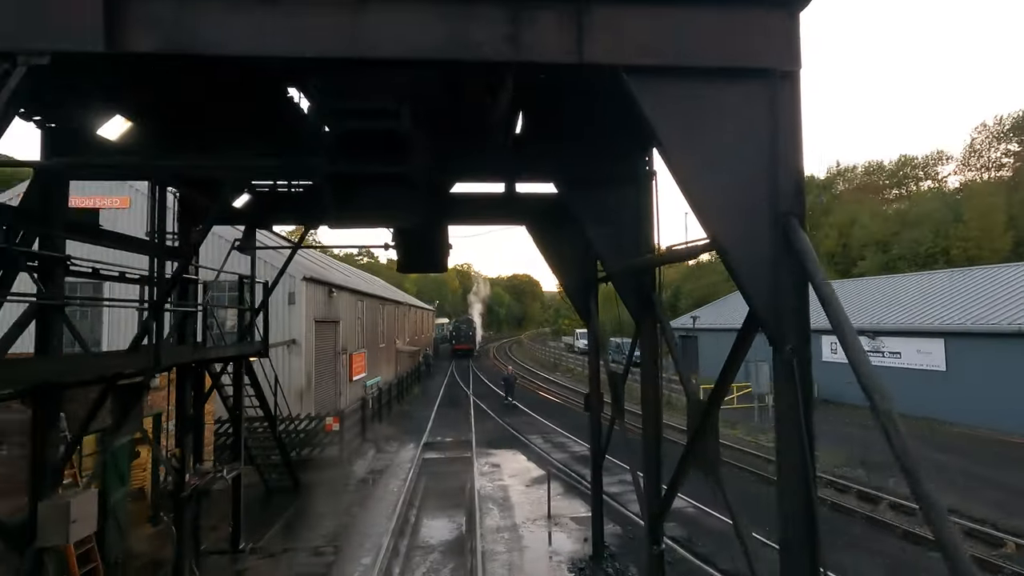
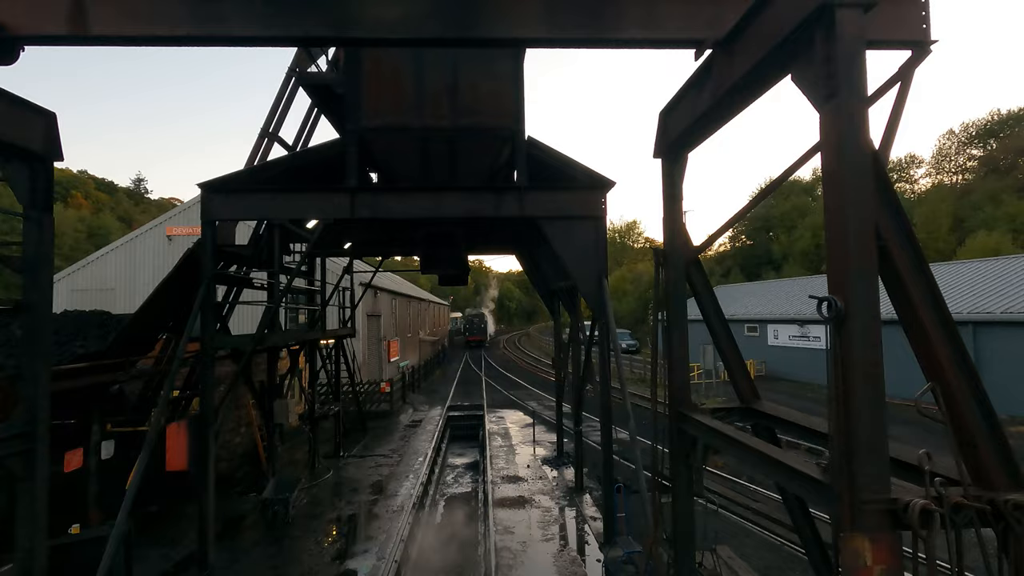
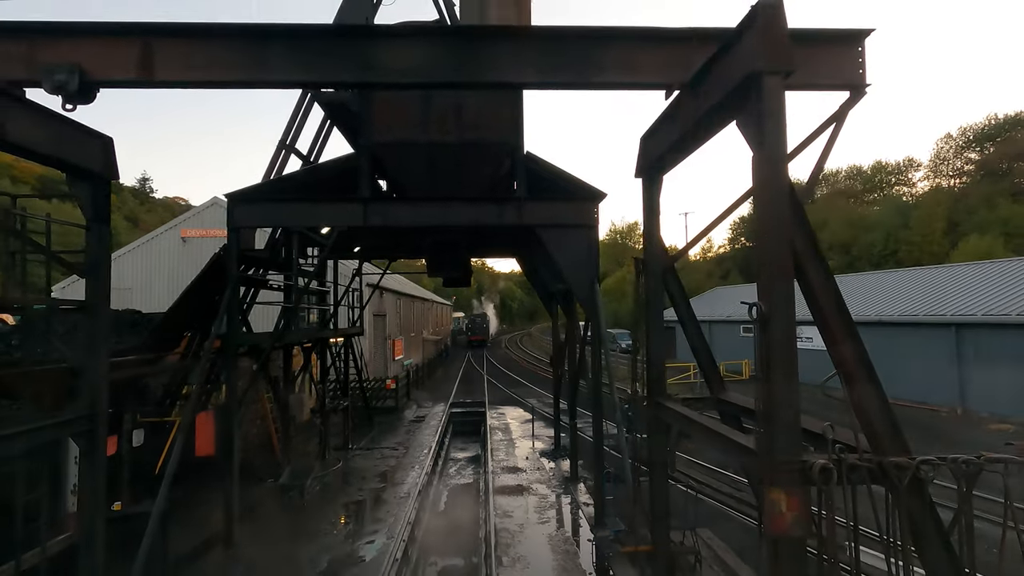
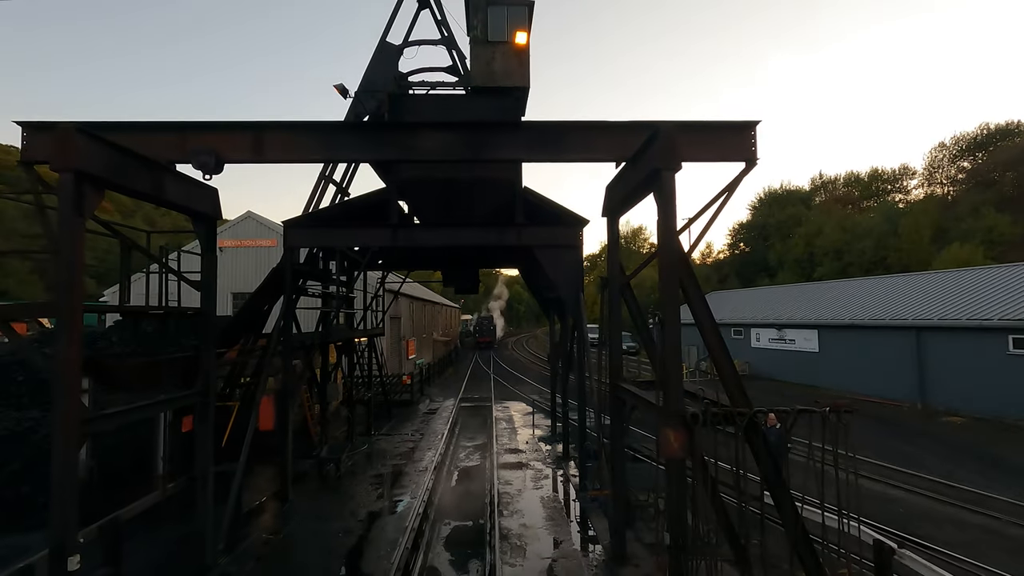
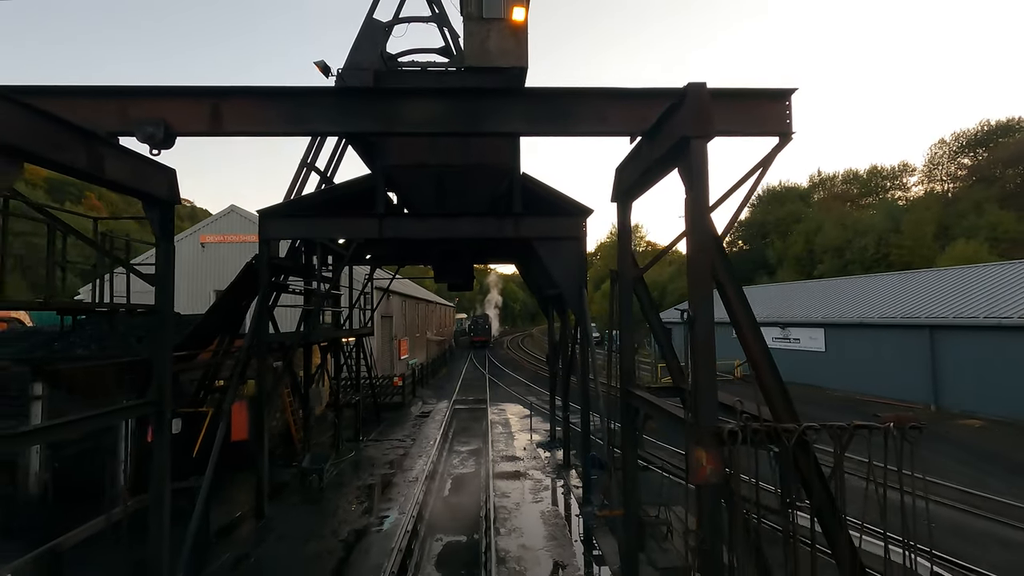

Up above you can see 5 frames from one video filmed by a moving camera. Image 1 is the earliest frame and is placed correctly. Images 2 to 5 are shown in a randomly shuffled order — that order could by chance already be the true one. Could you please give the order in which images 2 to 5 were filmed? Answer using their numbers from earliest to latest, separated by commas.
2, 3, 5, 4
